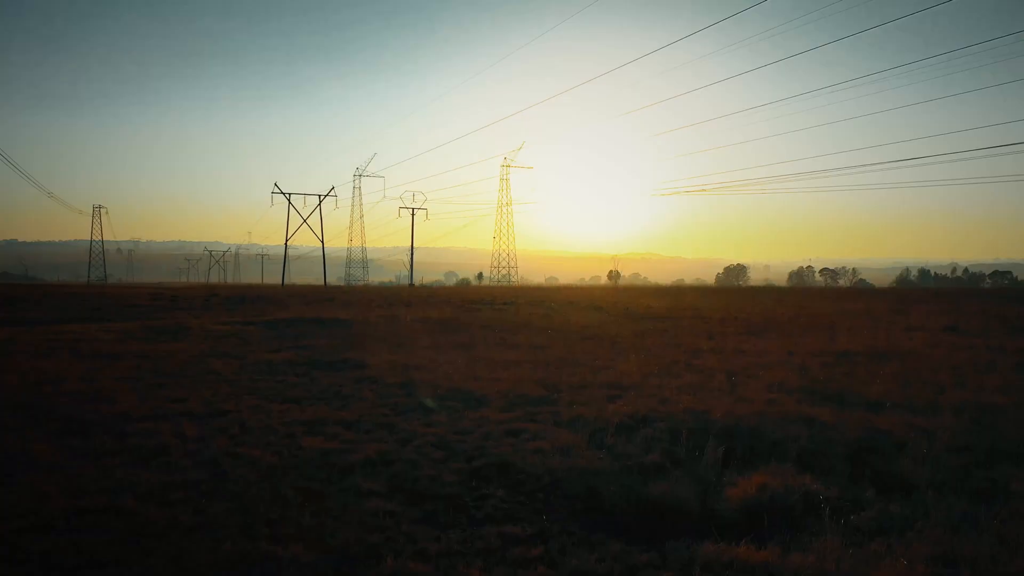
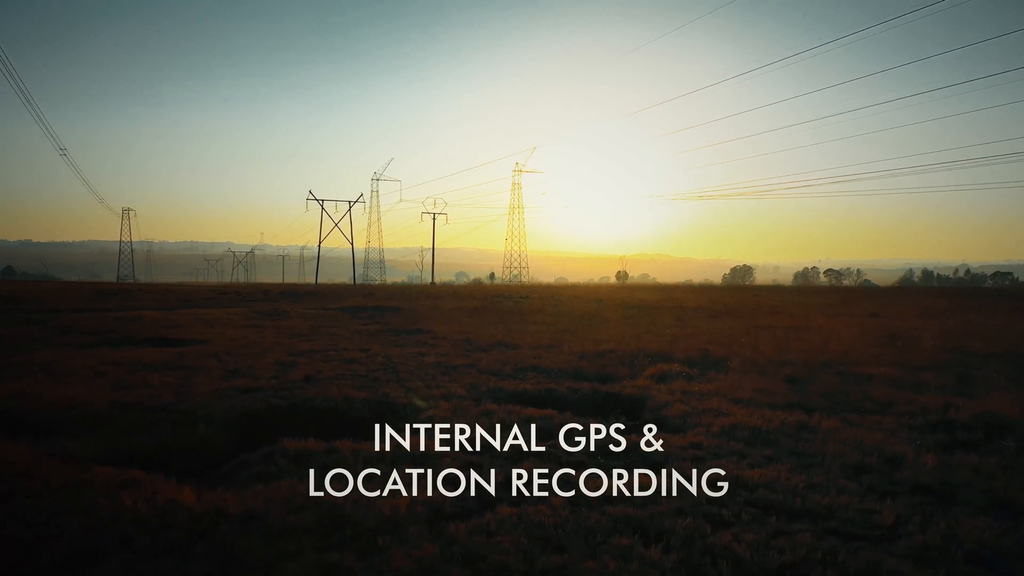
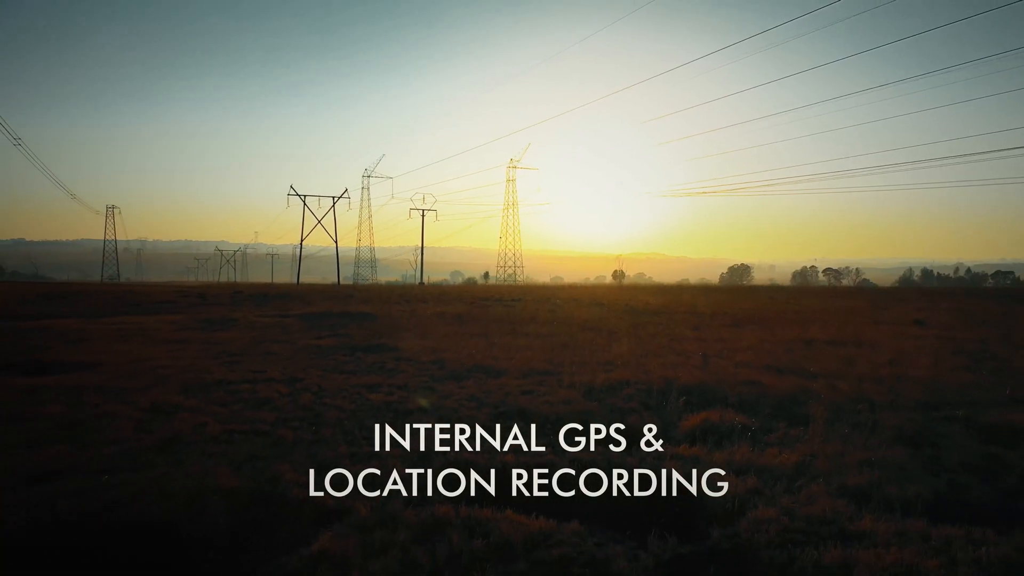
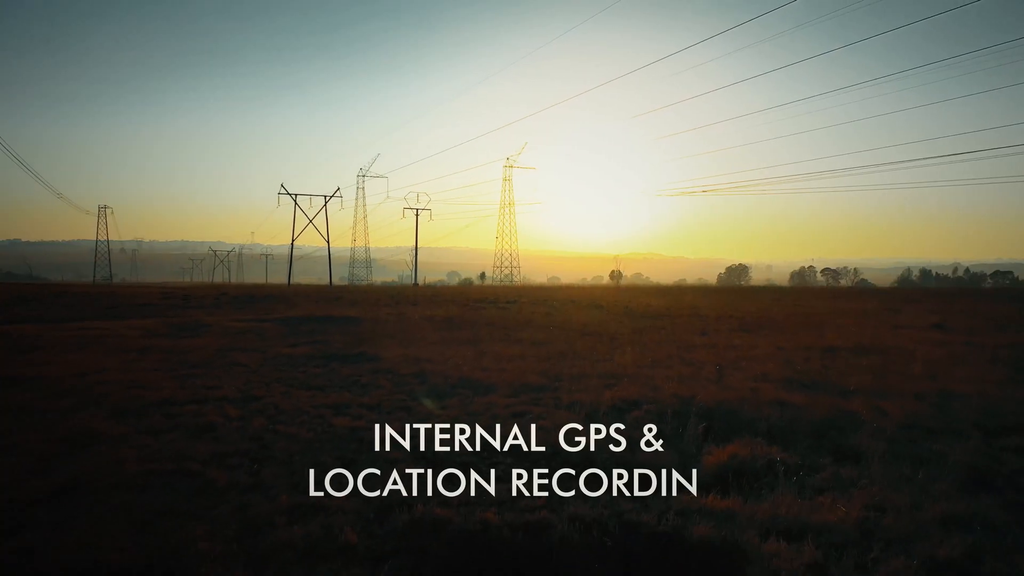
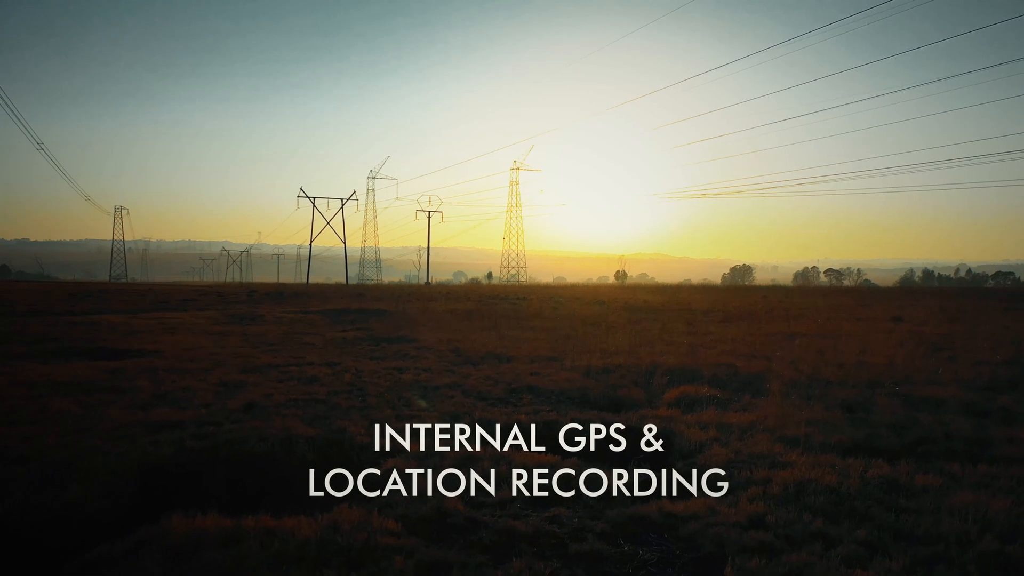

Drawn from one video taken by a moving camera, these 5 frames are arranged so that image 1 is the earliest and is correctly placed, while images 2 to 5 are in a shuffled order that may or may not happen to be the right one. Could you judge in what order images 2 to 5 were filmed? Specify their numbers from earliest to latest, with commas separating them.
4, 3, 5, 2
